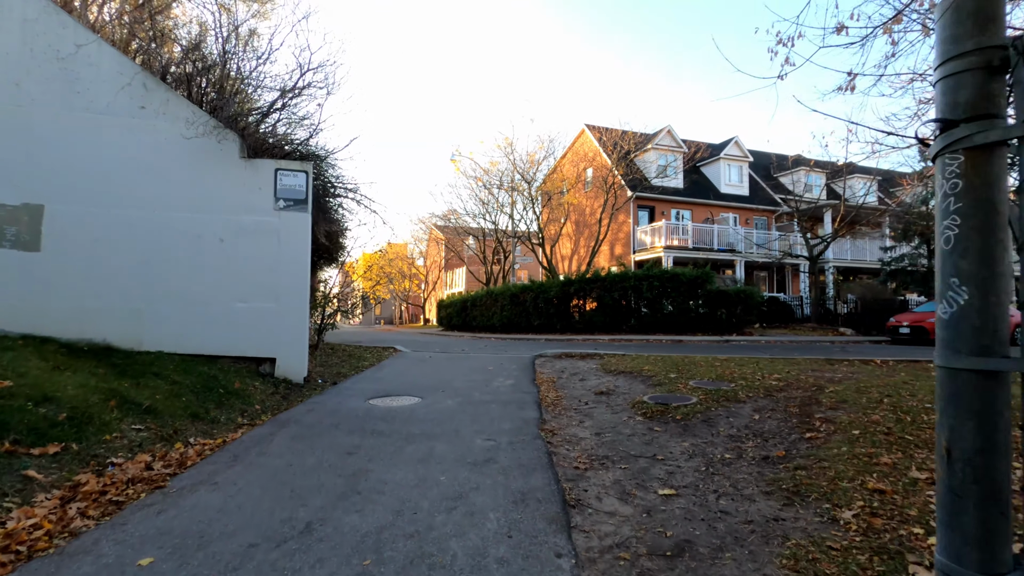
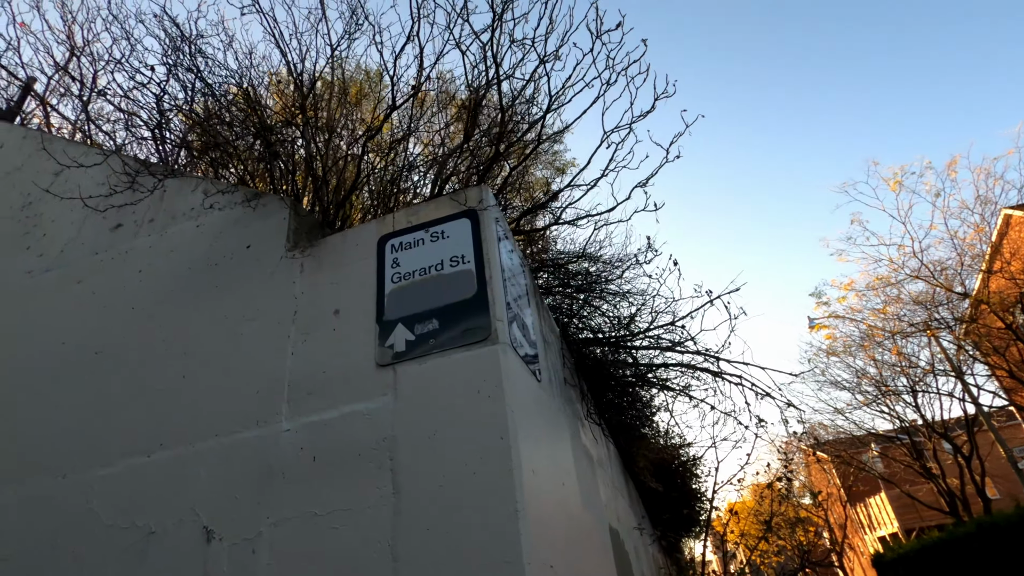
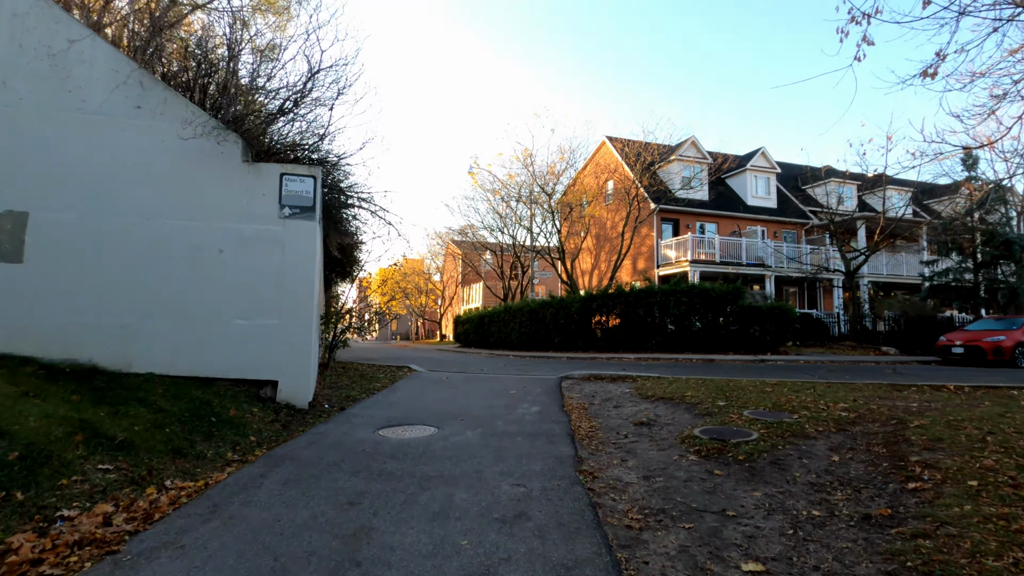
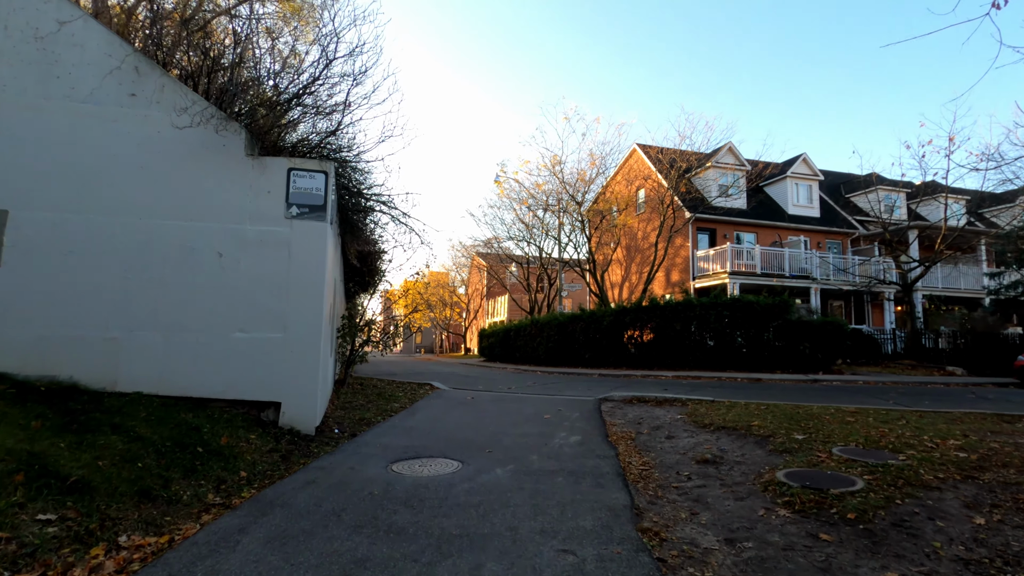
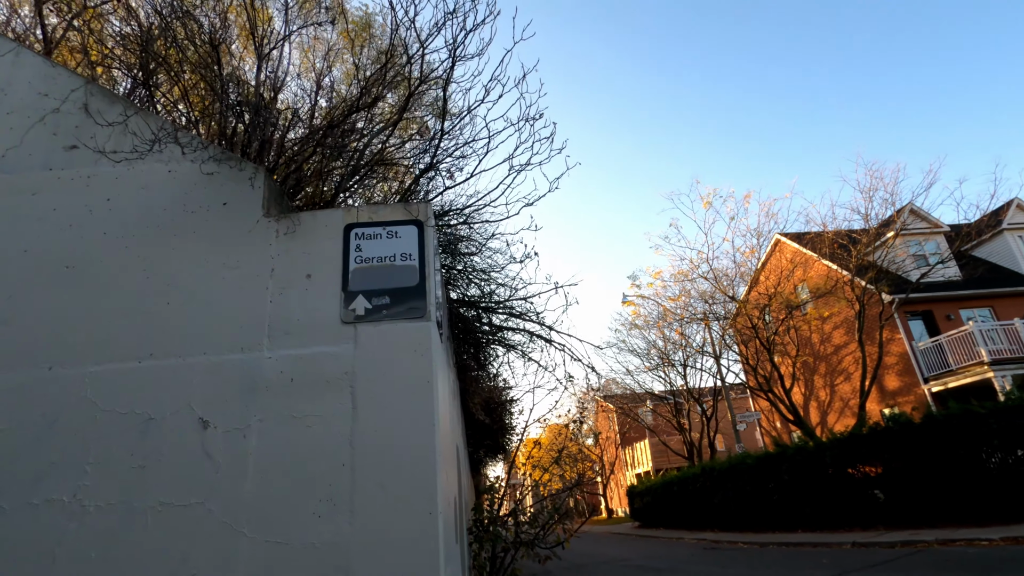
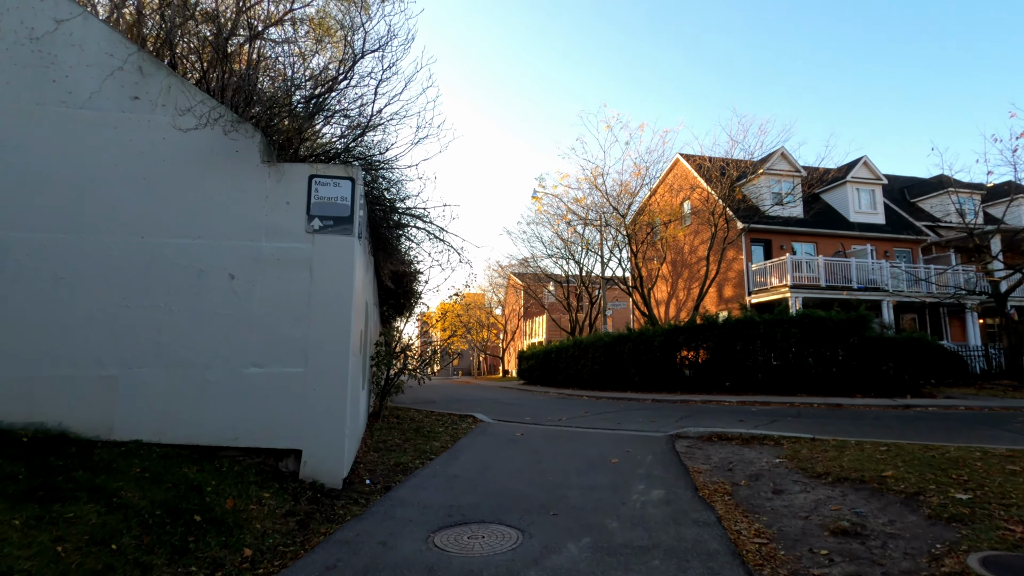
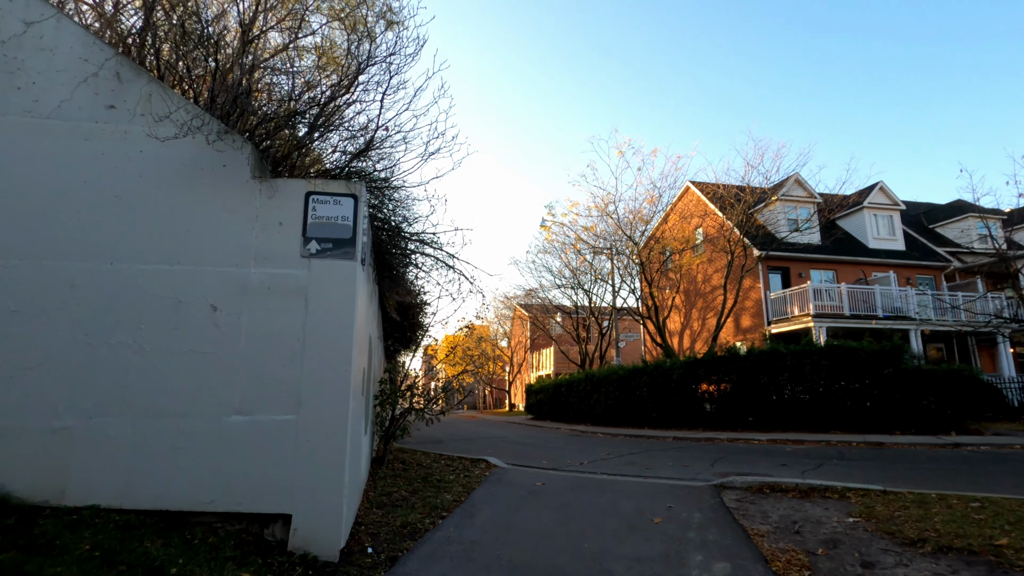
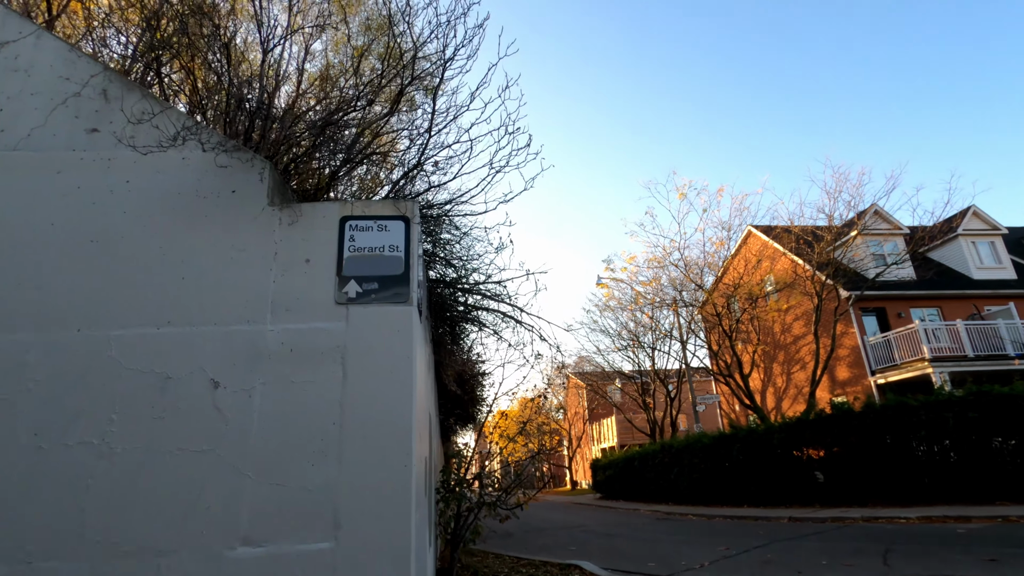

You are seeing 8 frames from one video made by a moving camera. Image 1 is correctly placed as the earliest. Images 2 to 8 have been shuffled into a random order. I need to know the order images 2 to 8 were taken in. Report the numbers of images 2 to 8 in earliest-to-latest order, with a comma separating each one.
3, 4, 6, 7, 8, 5, 2
